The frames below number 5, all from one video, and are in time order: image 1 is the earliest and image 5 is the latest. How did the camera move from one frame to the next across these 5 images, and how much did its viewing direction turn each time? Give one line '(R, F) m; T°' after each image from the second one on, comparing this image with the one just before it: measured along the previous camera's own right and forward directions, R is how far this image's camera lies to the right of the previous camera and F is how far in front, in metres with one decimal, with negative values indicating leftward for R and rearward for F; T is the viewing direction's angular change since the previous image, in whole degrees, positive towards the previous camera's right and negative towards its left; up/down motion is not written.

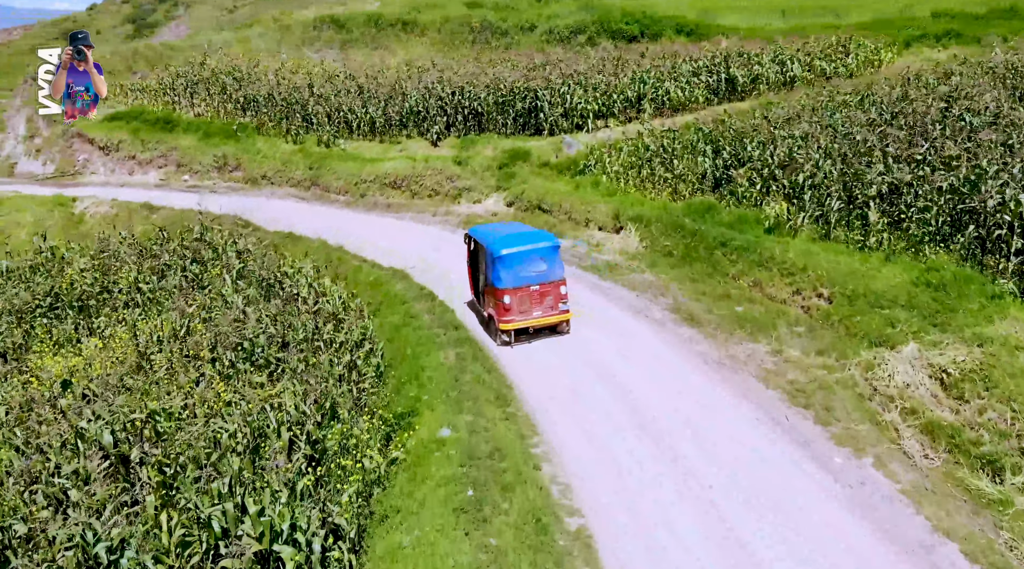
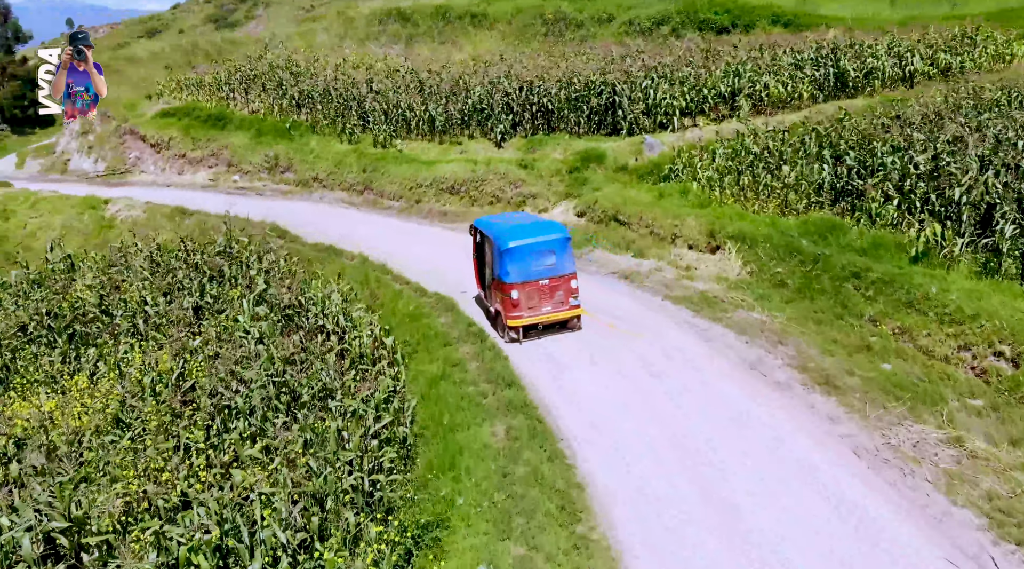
(-0.1, +5.4) m; -5°
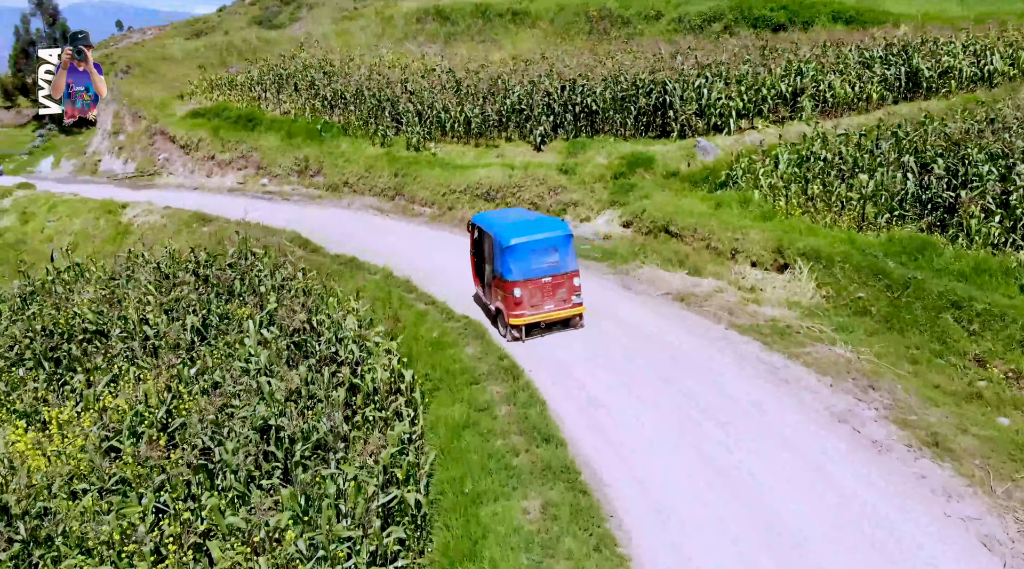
(0.0, +2.9) m; -3°
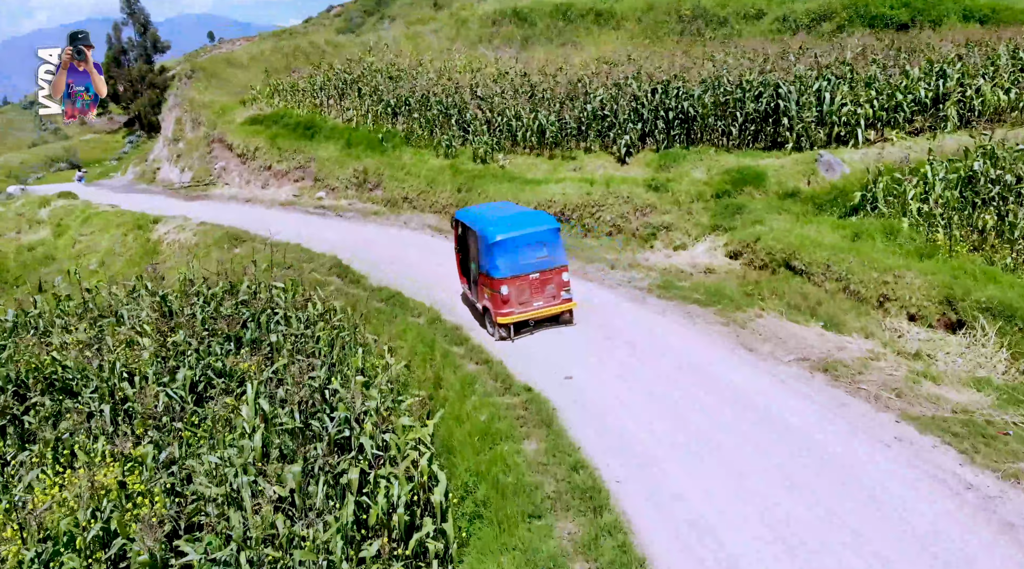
(-0.1, +5.5) m; -5°
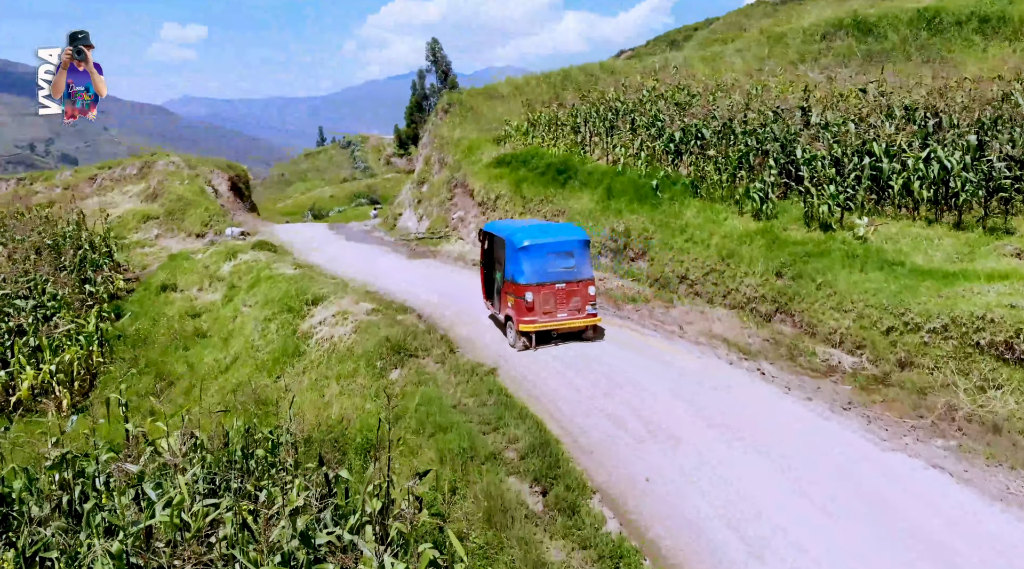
(-2.0, +13.8) m; -18°
